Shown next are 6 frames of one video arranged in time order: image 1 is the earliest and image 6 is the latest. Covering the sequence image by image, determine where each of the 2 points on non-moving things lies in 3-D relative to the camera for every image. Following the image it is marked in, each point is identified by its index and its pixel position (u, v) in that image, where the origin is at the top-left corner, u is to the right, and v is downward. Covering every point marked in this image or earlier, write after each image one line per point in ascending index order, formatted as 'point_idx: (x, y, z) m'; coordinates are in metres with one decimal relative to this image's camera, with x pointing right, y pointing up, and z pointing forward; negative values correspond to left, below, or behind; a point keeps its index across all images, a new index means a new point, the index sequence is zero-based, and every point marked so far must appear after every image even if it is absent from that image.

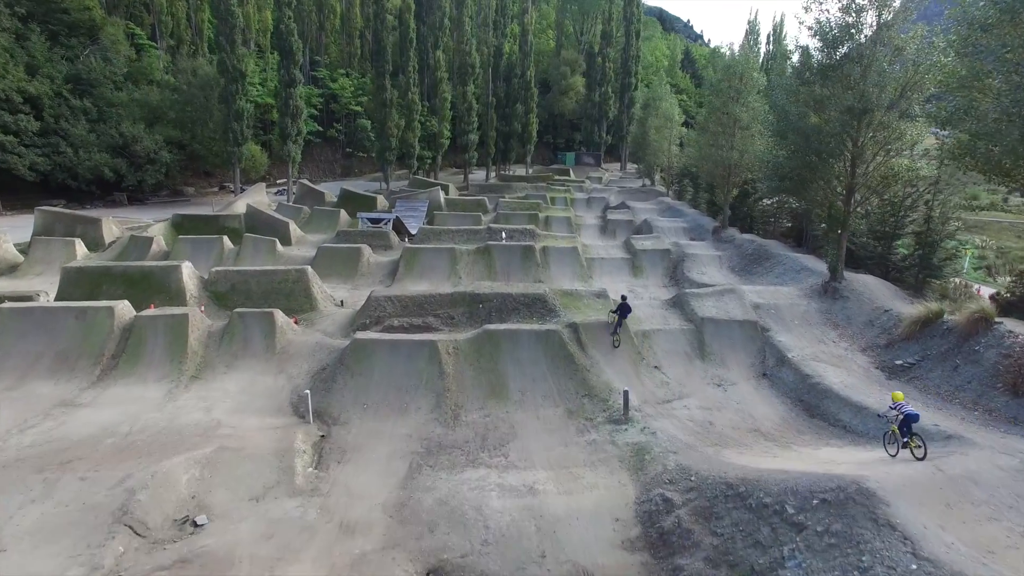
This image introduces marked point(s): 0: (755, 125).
0: (+11.0, +7.4, +19.4) m
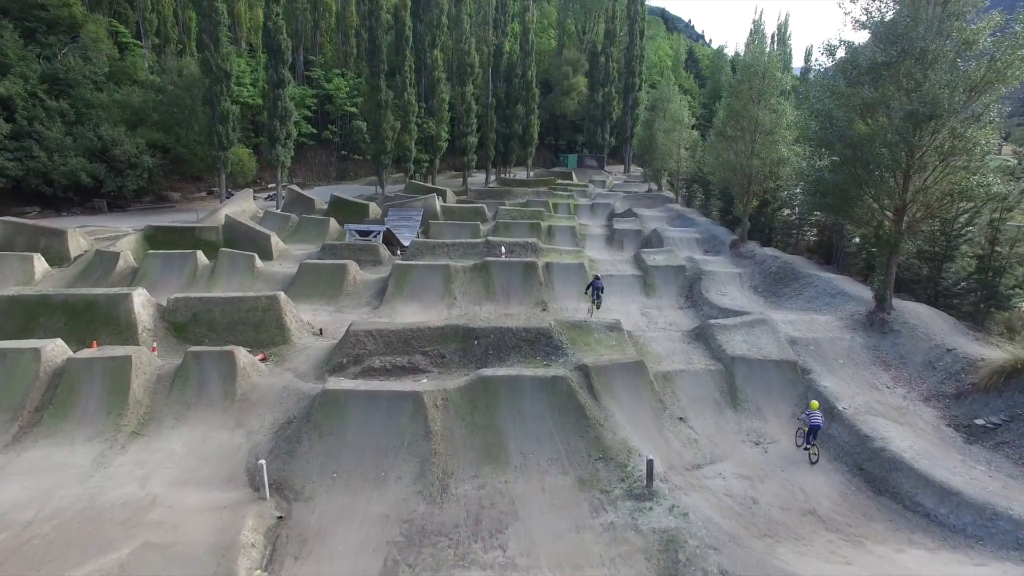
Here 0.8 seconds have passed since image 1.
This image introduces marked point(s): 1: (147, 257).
0: (+11.0, +6.5, +17.7) m
1: (-15.2, +1.3, +17.7) m
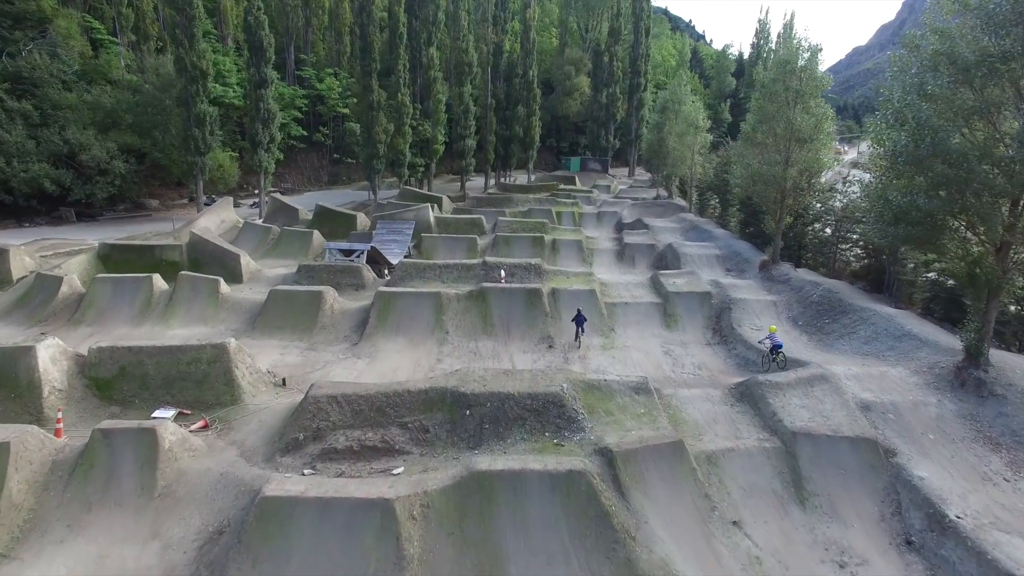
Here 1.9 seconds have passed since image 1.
0: (+11.1, +5.5, +15.5) m
1: (-15.1, +0.3, +15.5) m
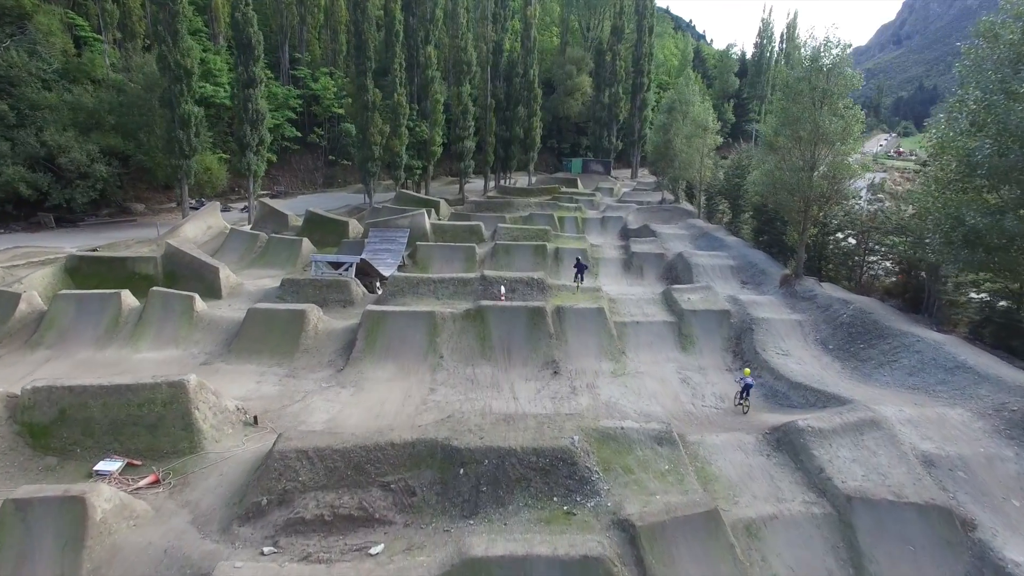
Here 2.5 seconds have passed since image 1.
0: (+11.1, +4.9, +14.2) m
1: (-15.1, -0.3, +14.2) m
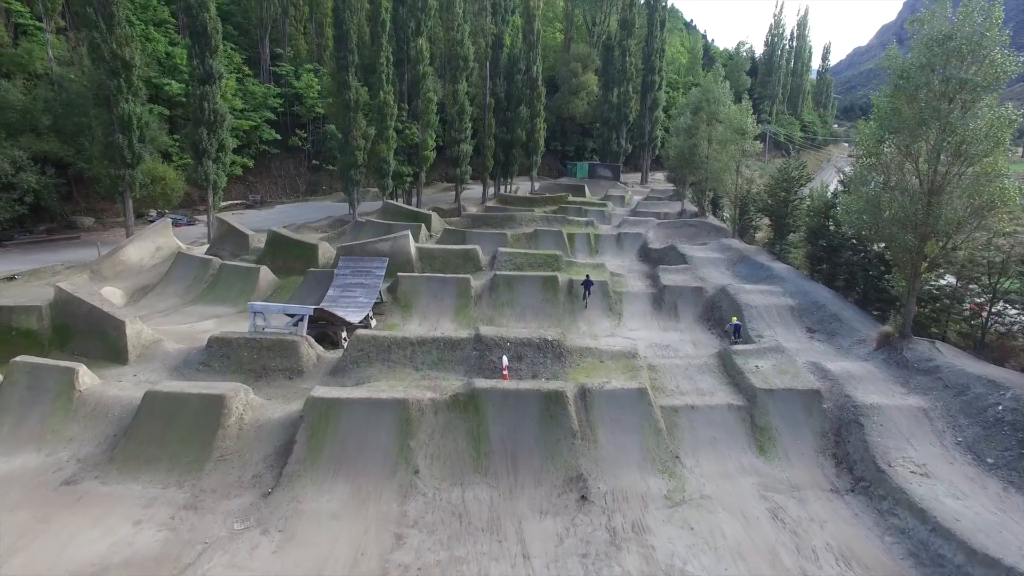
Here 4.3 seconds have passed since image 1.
0: (+11.3, +3.1, +10.2) m
1: (-15.0, -2.0, +10.1) m
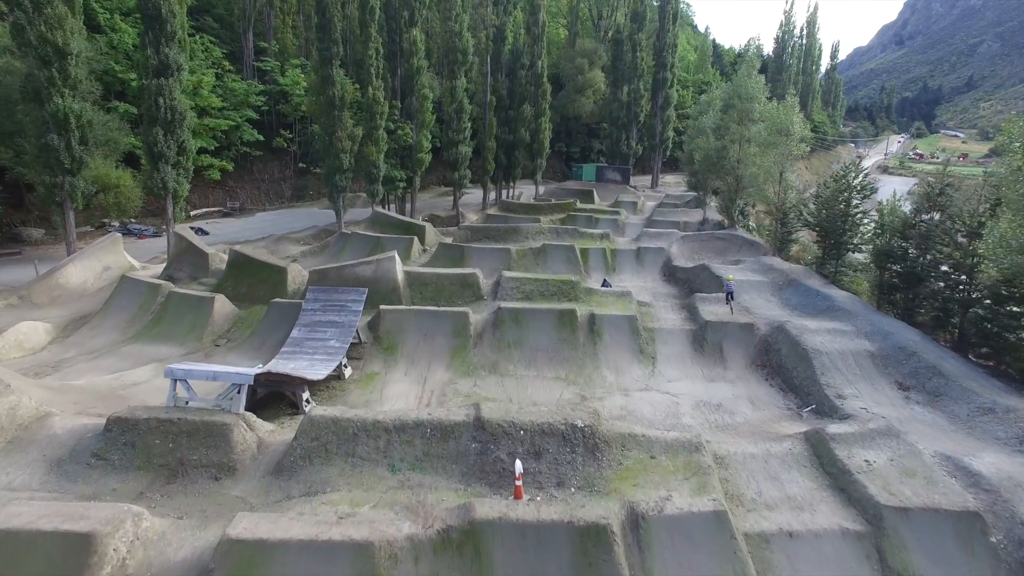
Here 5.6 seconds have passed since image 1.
0: (+11.6, +1.9, +6.9) m
1: (-14.7, -3.3, +6.8) m
